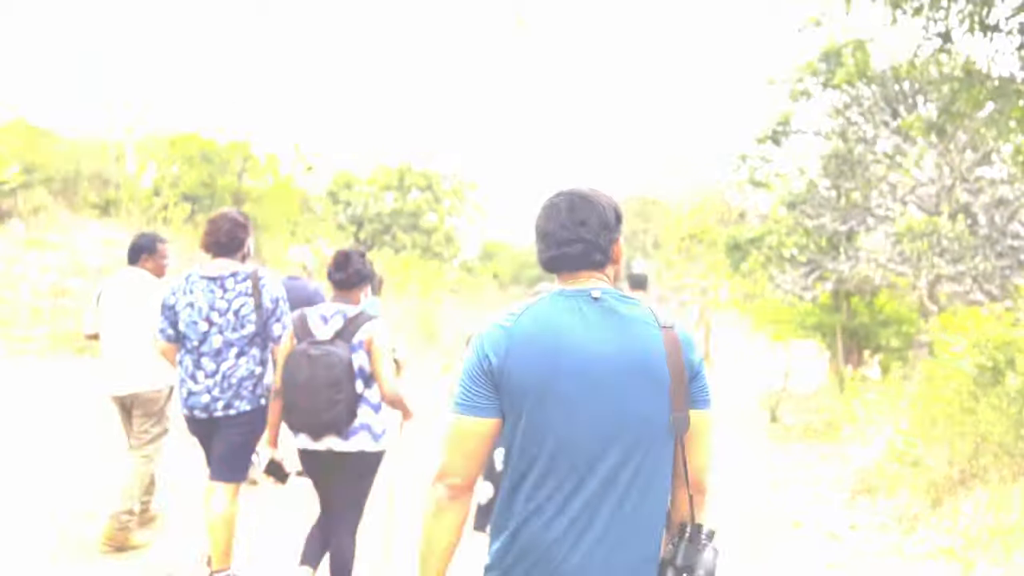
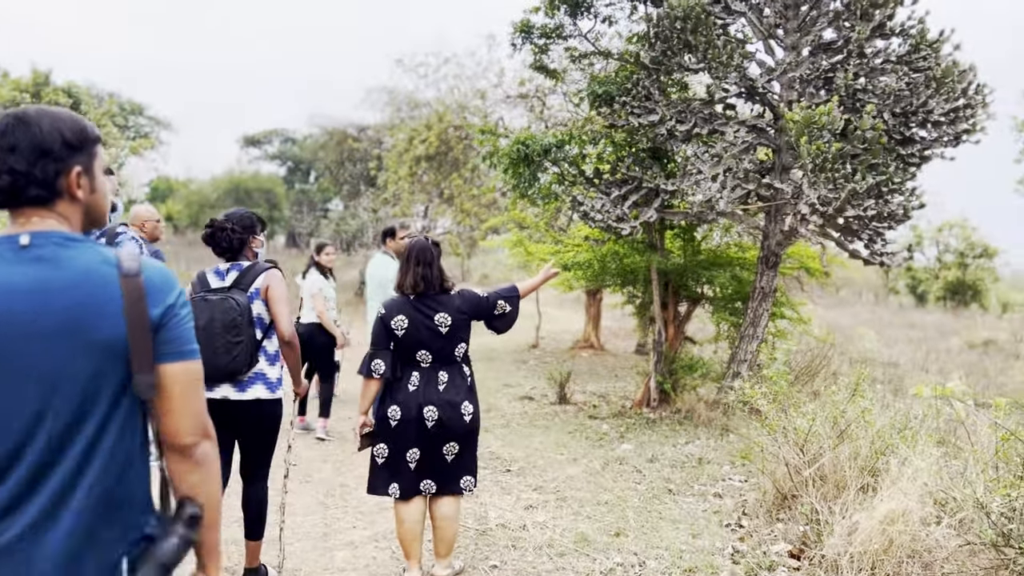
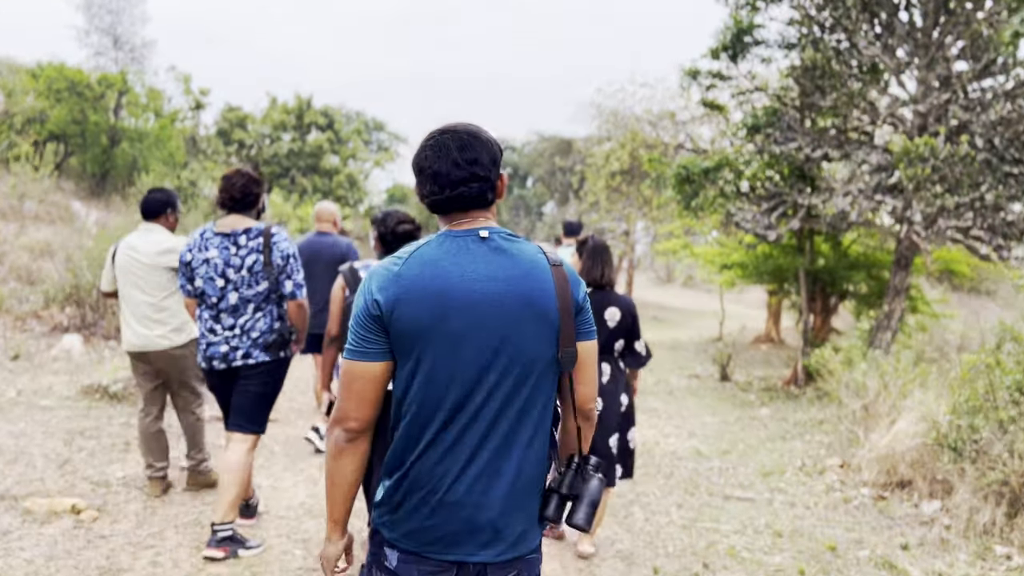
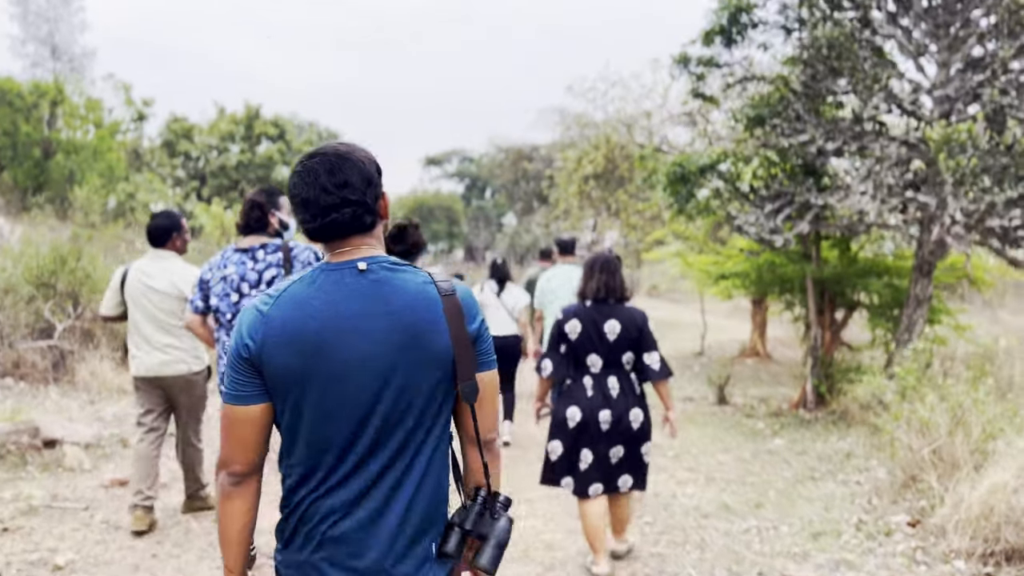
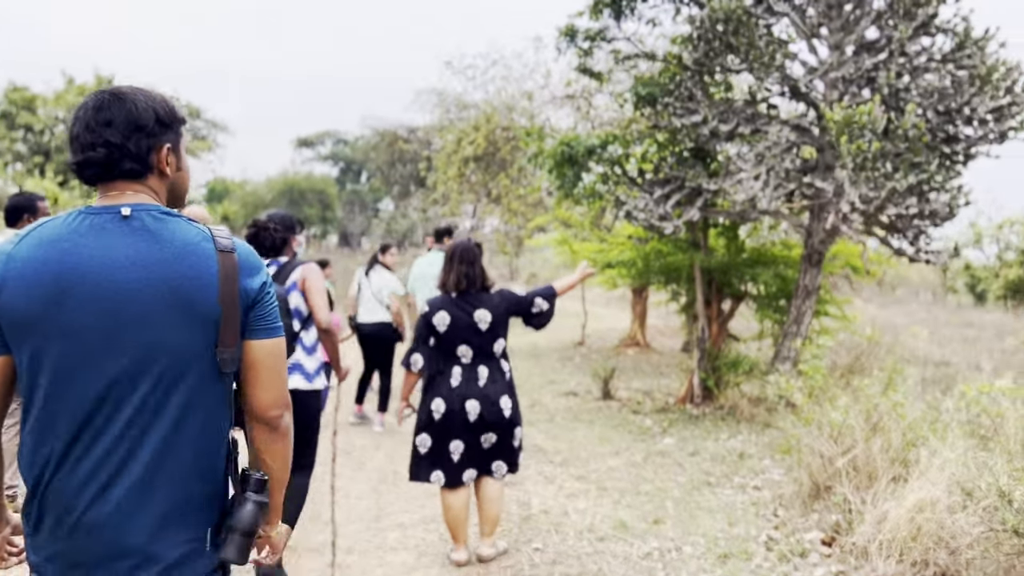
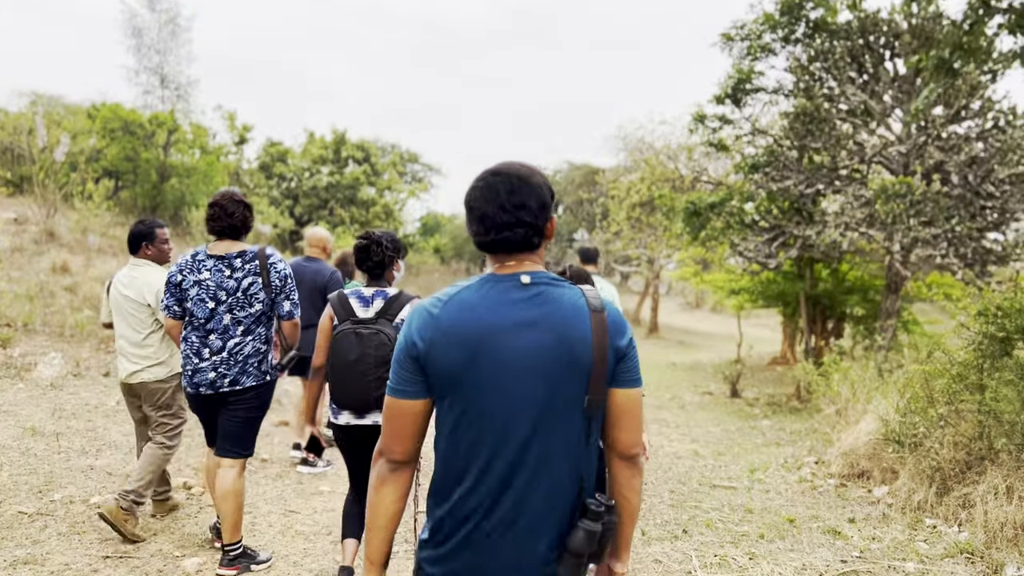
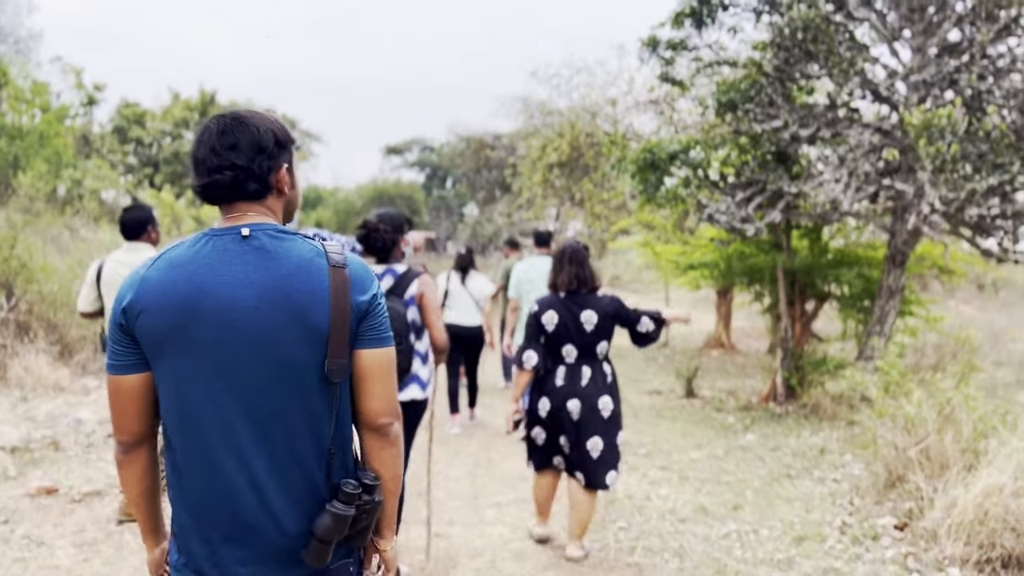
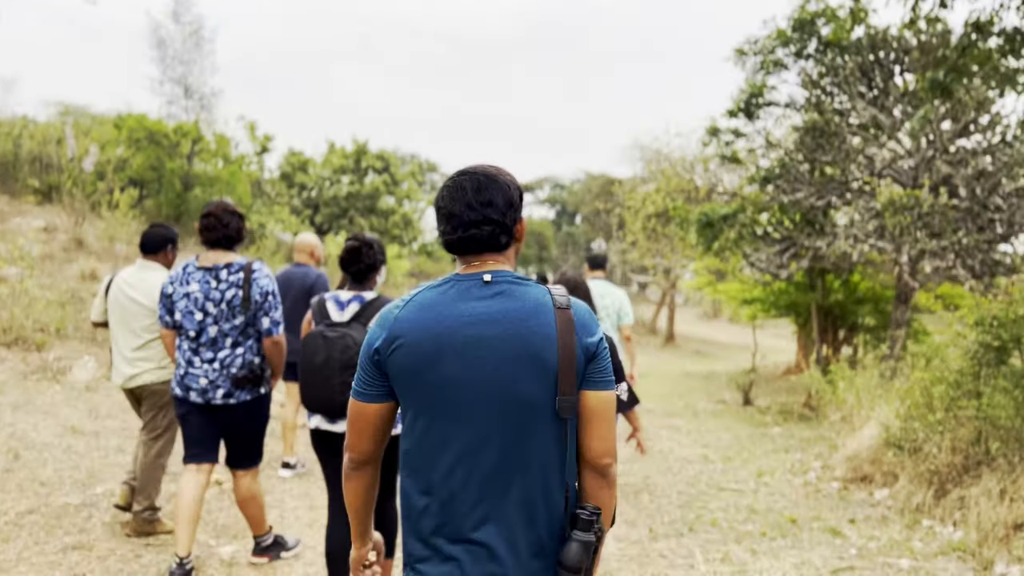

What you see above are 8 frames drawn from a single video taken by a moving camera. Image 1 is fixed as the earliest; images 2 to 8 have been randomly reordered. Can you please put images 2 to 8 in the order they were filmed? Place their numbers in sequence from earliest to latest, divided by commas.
8, 6, 3, 4, 7, 5, 2
